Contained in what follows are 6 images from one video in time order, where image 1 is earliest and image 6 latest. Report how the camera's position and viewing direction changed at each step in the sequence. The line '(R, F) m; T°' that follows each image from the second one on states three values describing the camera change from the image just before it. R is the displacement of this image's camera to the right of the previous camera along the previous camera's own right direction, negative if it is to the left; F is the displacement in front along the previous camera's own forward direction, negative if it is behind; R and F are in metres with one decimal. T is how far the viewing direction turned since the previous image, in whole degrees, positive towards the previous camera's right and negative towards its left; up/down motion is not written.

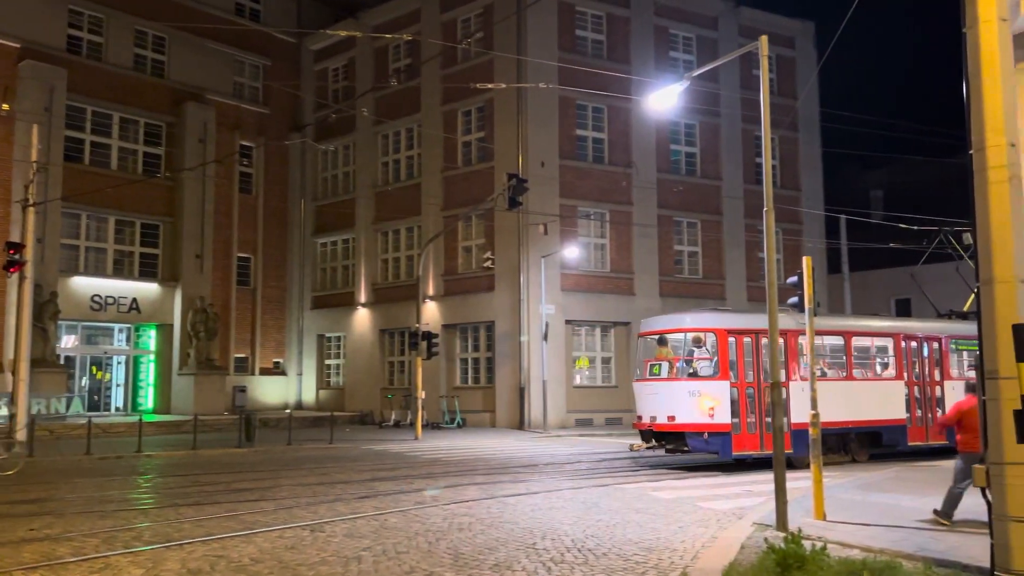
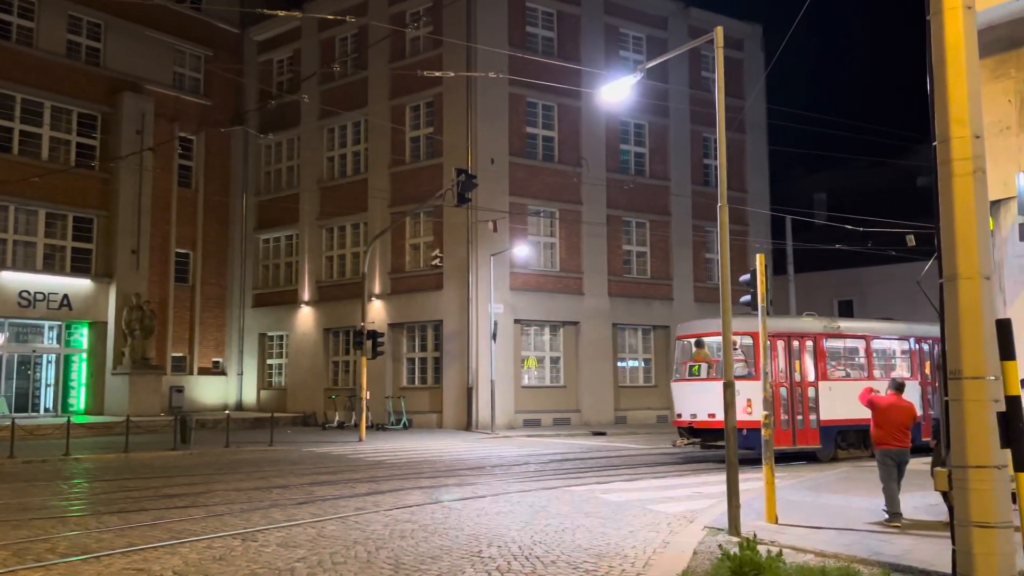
(0.0, +0.4) m; +3°
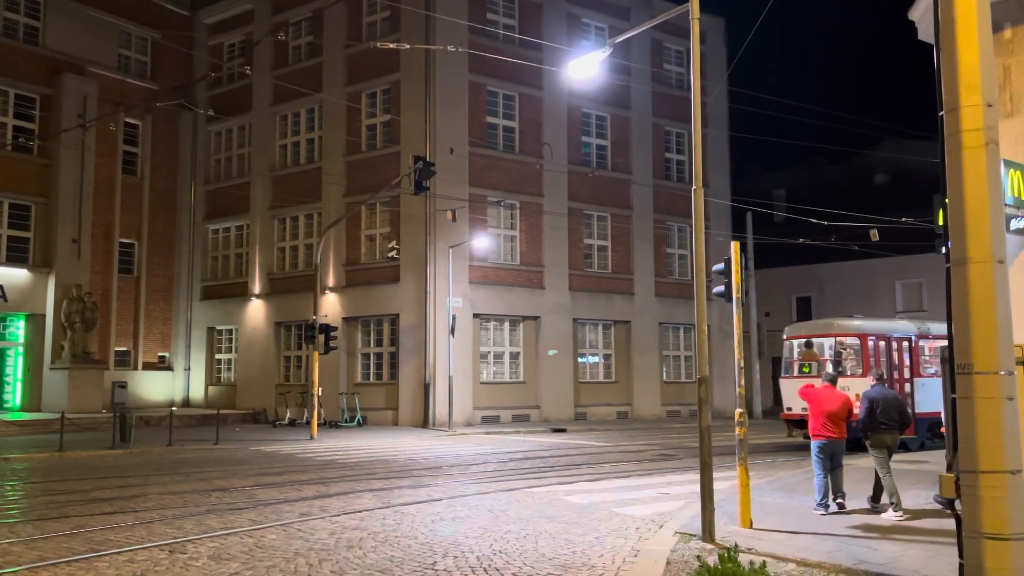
(0.0, +0.8) m; +3°
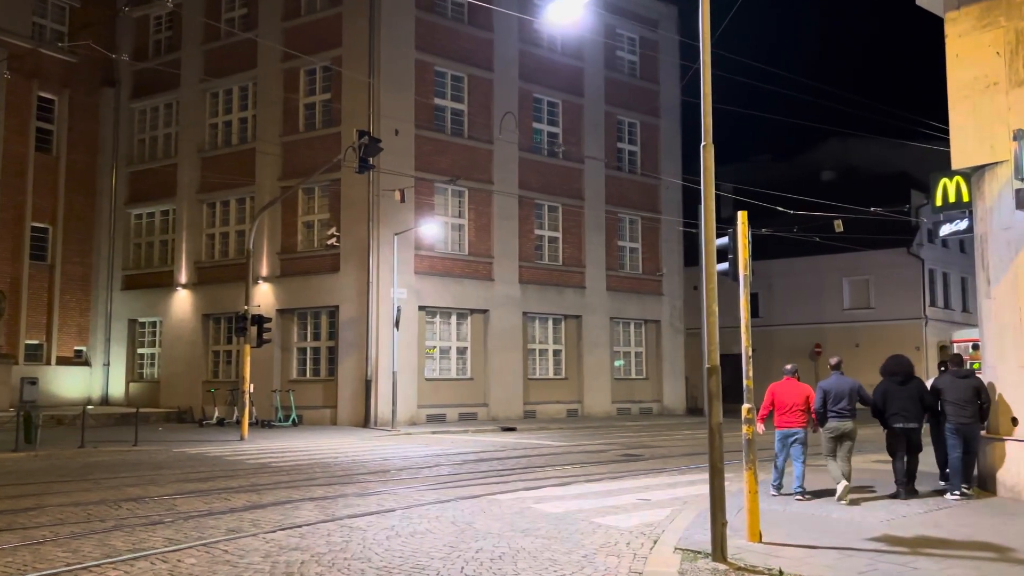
(-0.3, +1.5) m; +4°
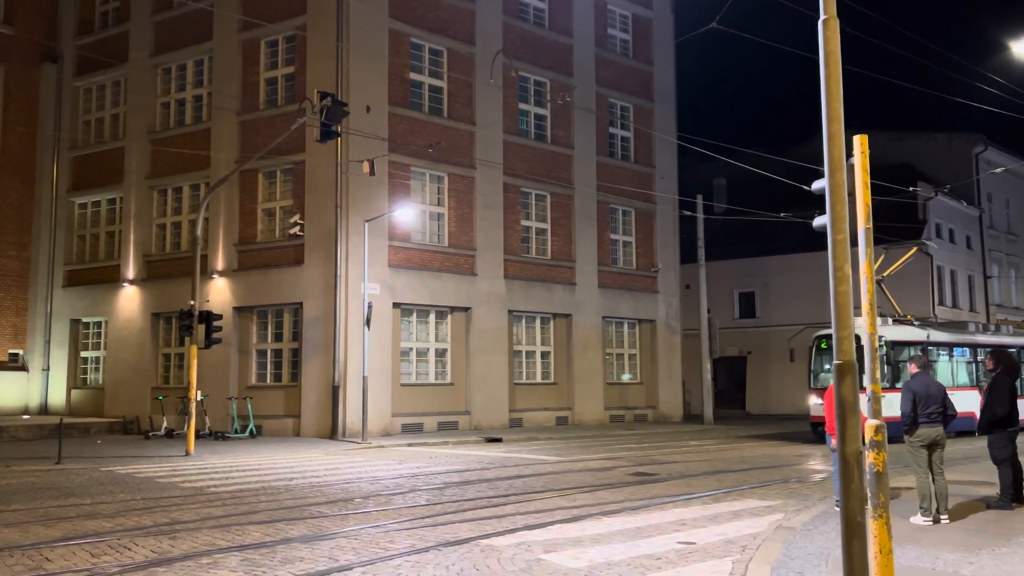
(-0.2, +2.8) m; +2°
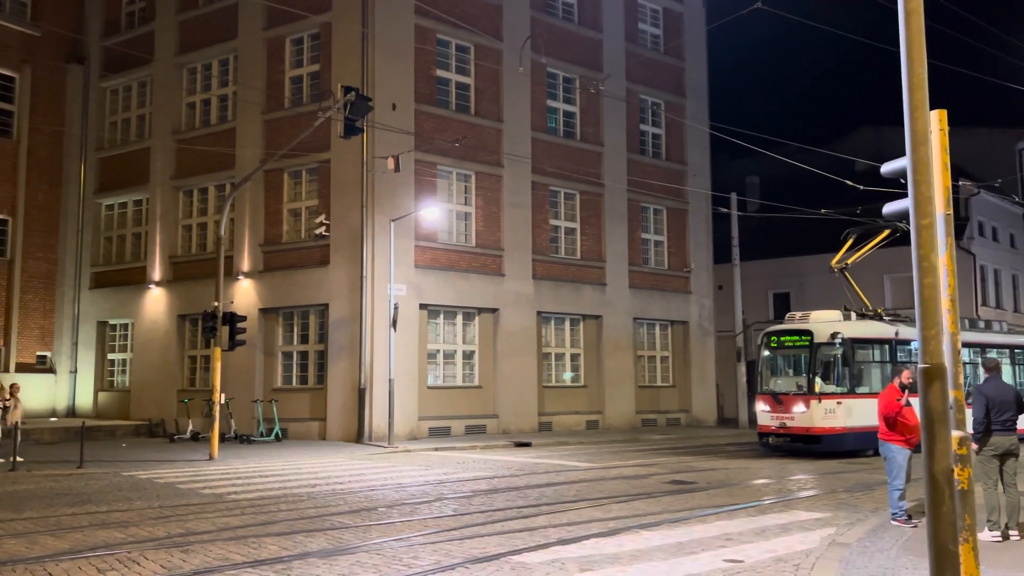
(0.0, +0.6) m; -2°
